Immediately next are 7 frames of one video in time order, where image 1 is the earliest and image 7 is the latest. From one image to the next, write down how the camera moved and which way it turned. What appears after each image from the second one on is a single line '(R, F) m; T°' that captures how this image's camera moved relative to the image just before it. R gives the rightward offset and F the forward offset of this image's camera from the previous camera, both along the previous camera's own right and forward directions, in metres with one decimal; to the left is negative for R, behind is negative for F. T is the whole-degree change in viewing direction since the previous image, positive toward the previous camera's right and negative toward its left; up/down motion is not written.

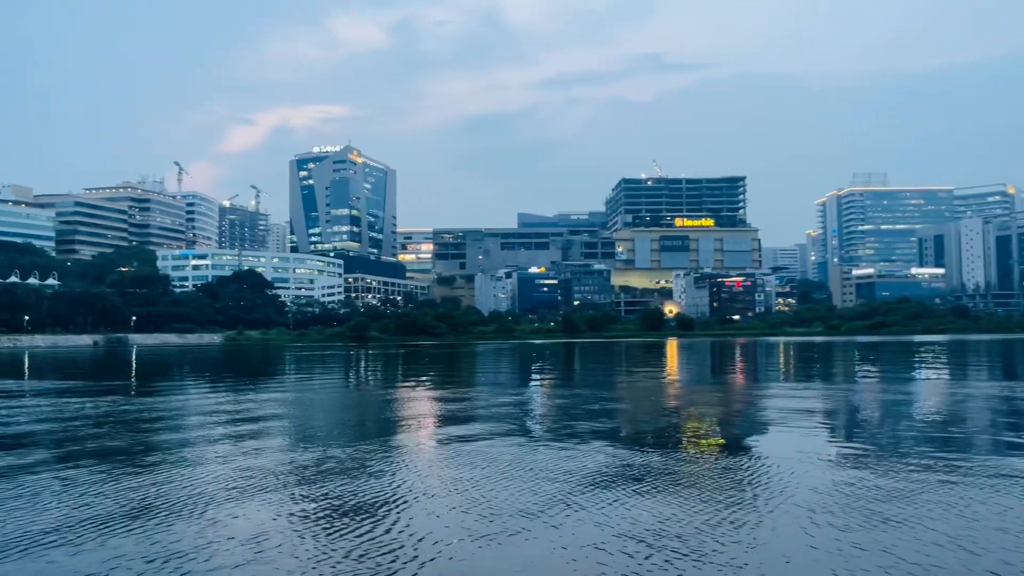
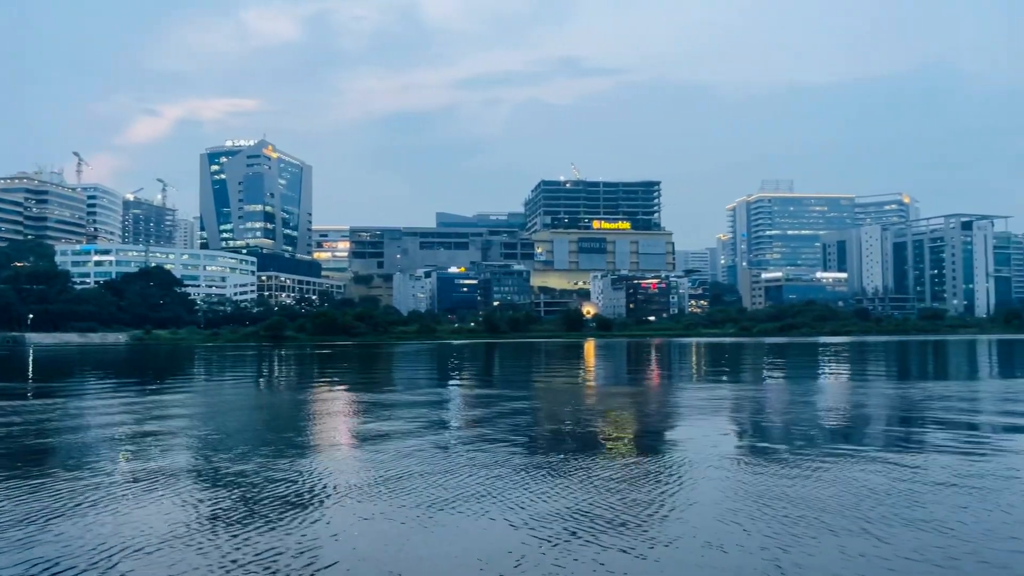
(-0.2, +0.2) m; +6°
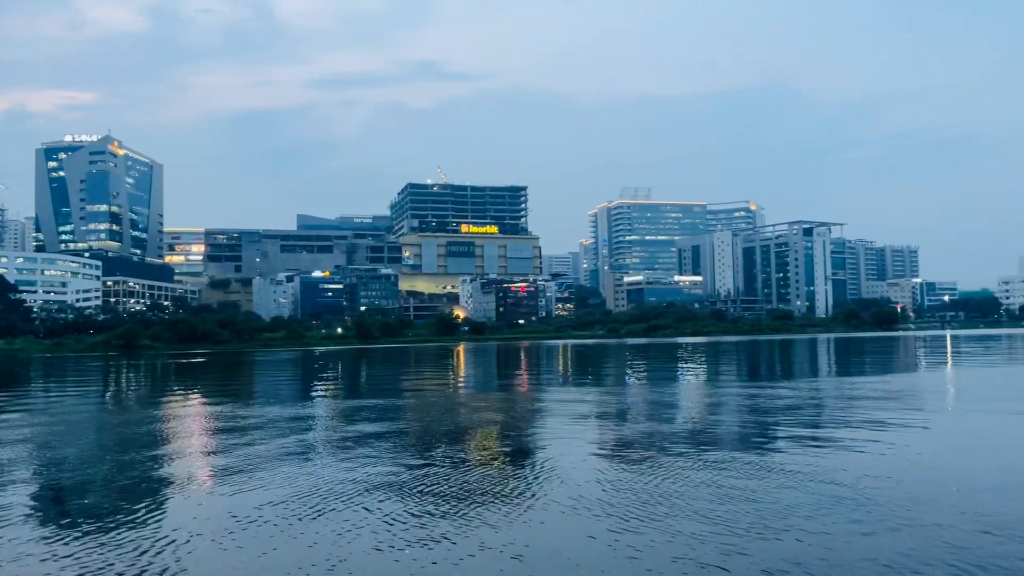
(-0.4, +0.4) m; +9°
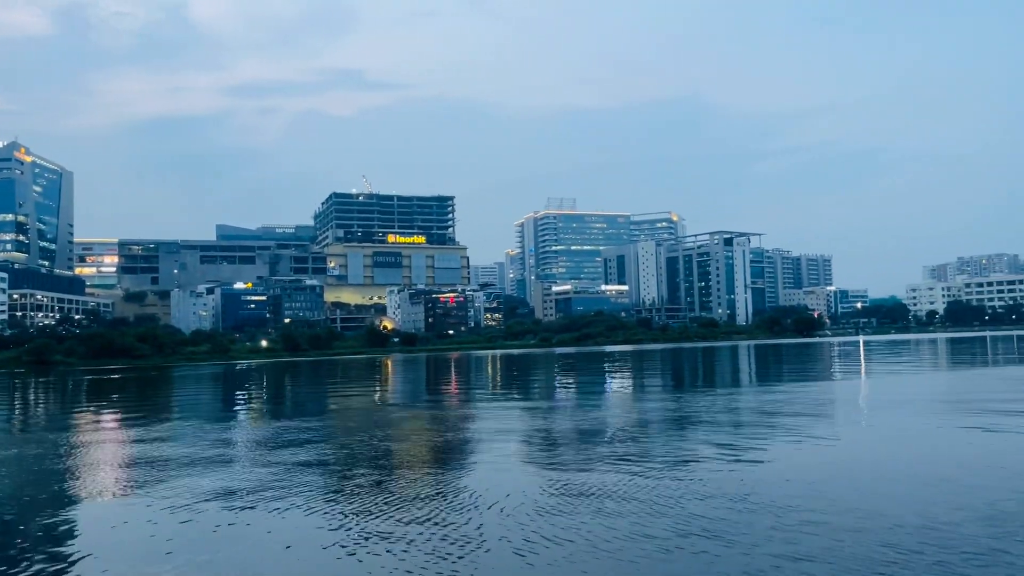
(-0.3, +0.2) m; +5°
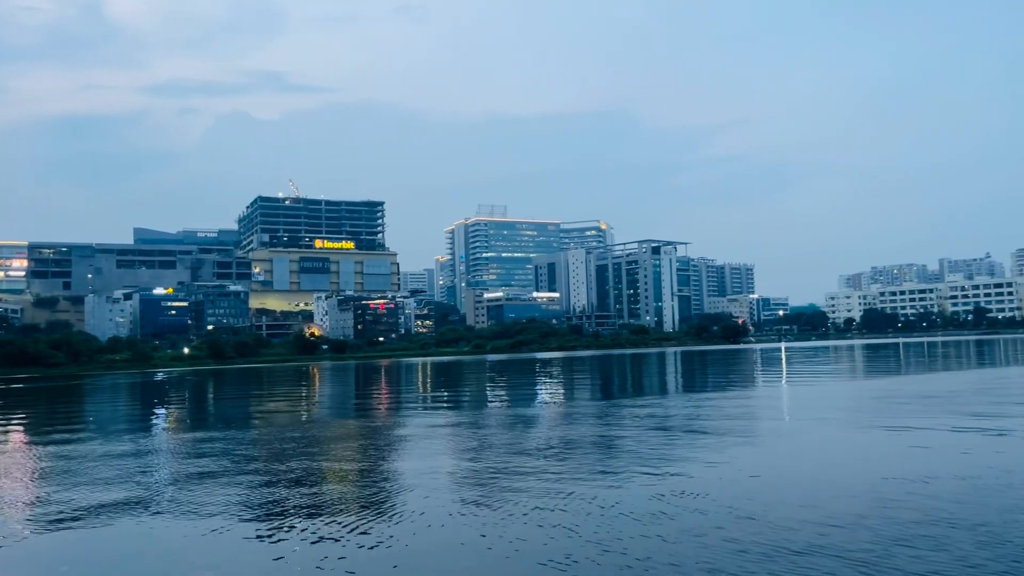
(-0.3, +0.3) m; +5°
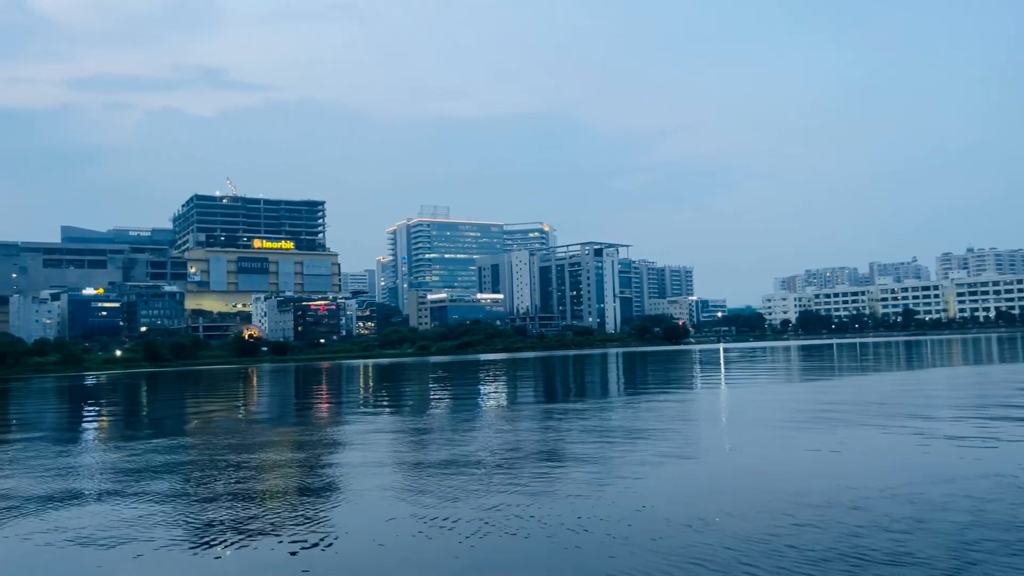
(-0.2, +0.2) m; +4°
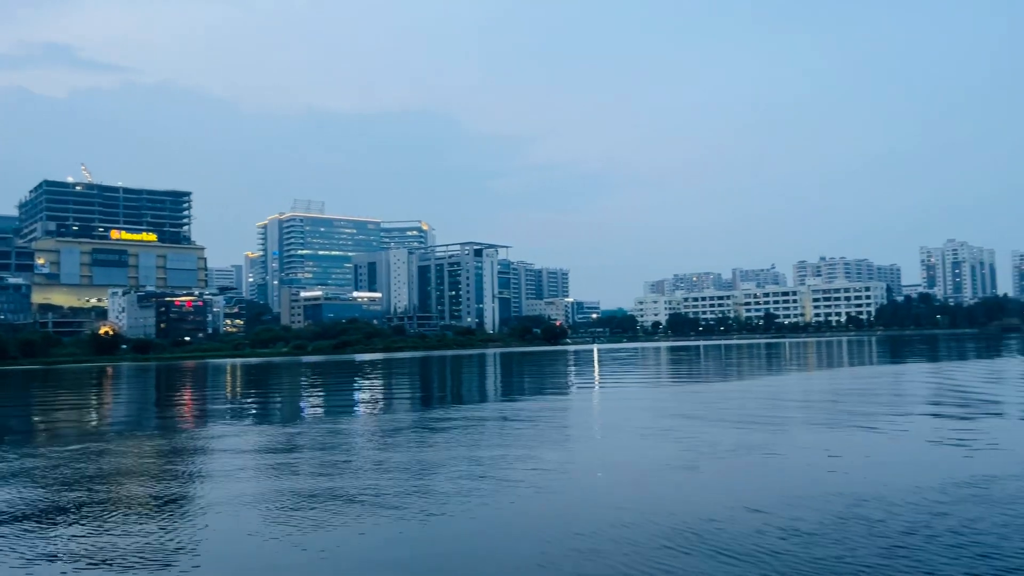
(-0.4, +0.6) m; +9°
